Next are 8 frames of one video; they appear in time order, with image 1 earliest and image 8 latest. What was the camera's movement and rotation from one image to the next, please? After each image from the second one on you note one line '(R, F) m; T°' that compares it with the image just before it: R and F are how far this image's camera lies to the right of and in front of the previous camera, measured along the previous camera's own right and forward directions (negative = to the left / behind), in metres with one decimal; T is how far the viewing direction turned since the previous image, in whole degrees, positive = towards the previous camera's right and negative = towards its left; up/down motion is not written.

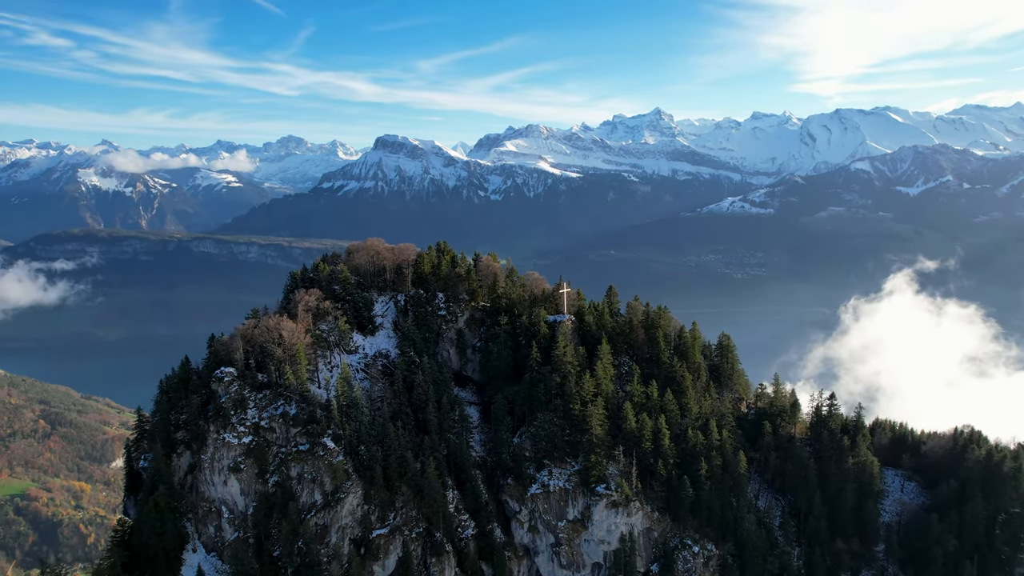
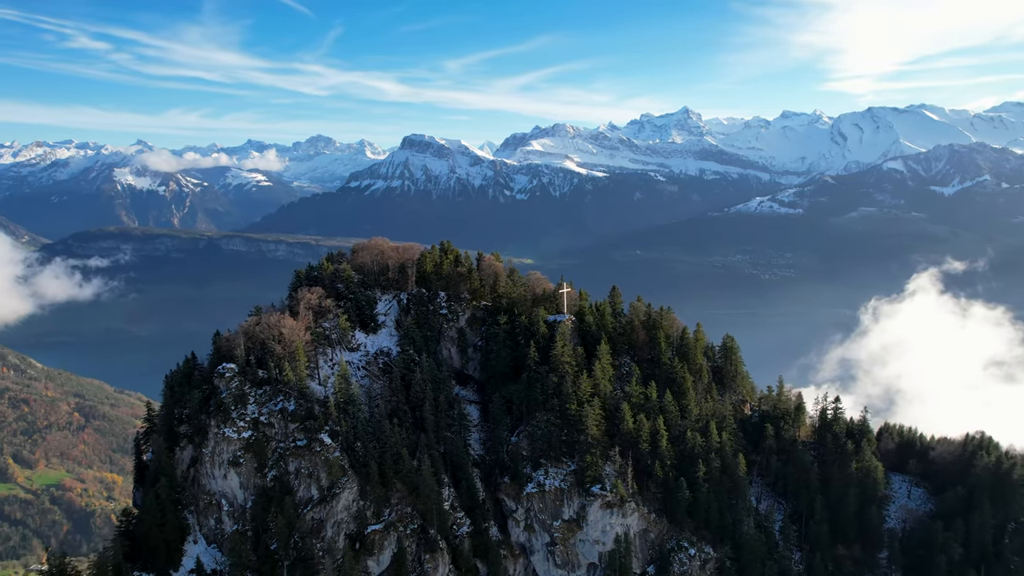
(+2.4, -0.2) m; -2°
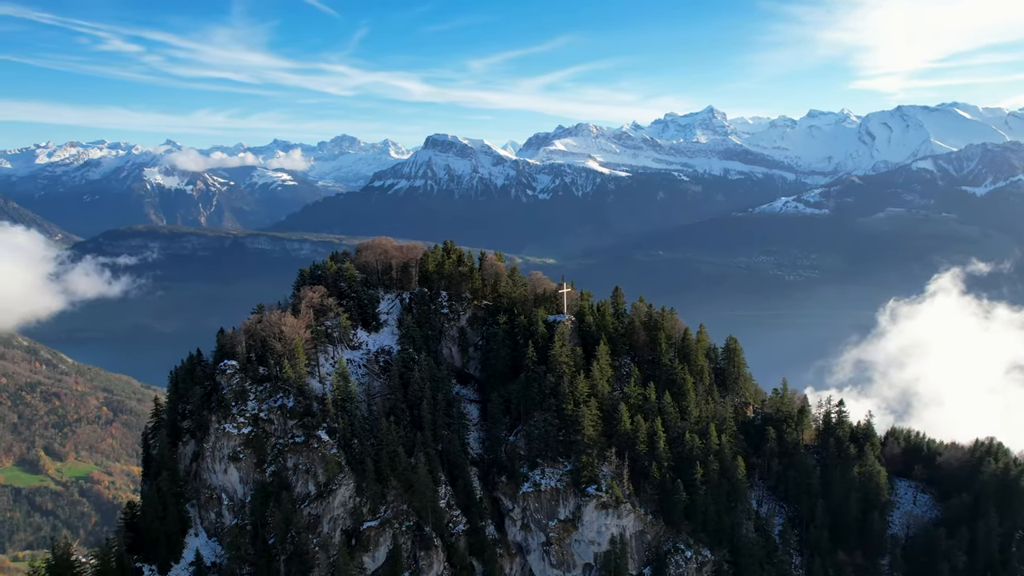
(+2.1, -0.1) m; -2°
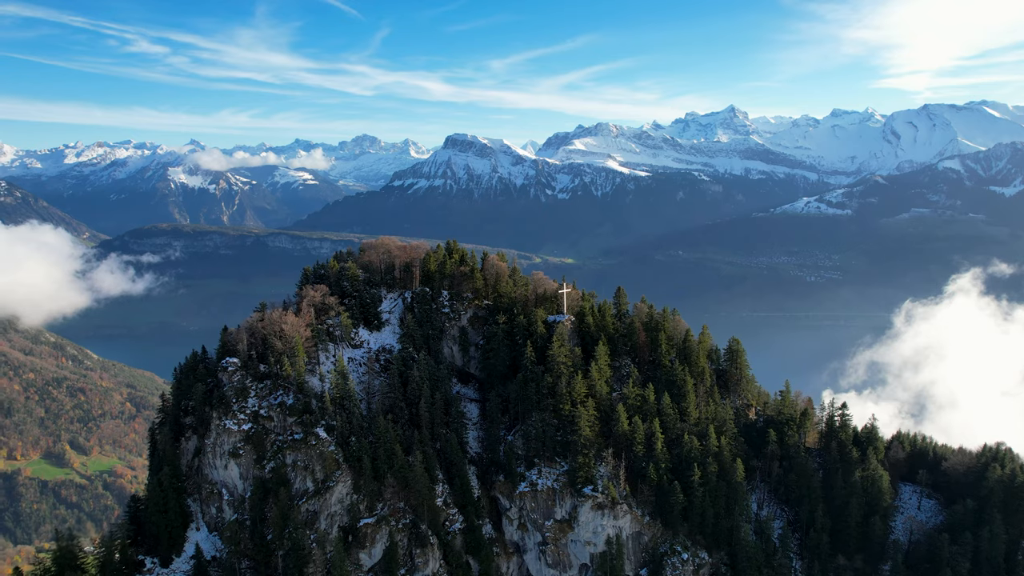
(+1.8, -0.1) m; -2°
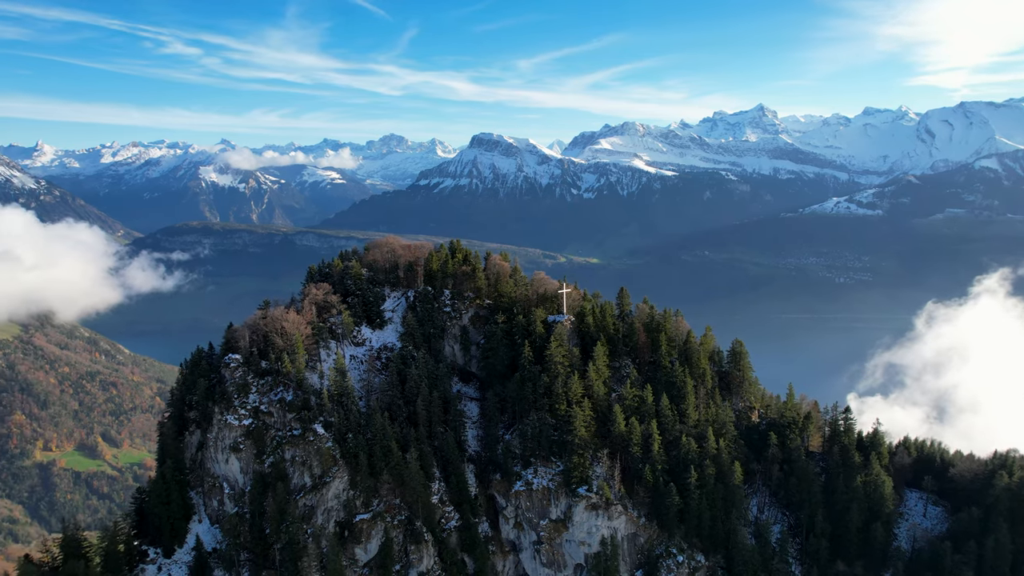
(+2.4, -0.2) m; -2°
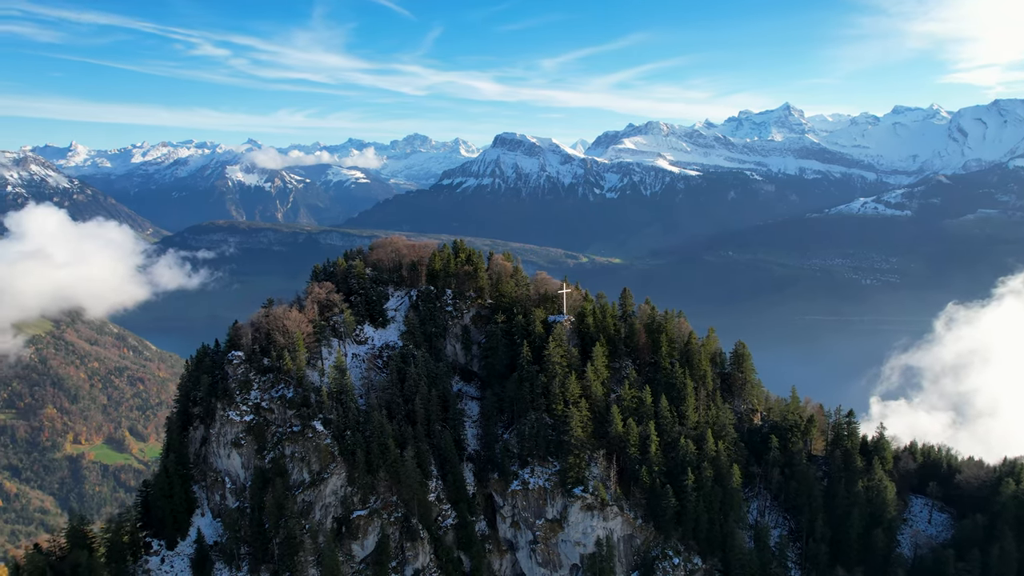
(+2.1, -0.2) m; -2°
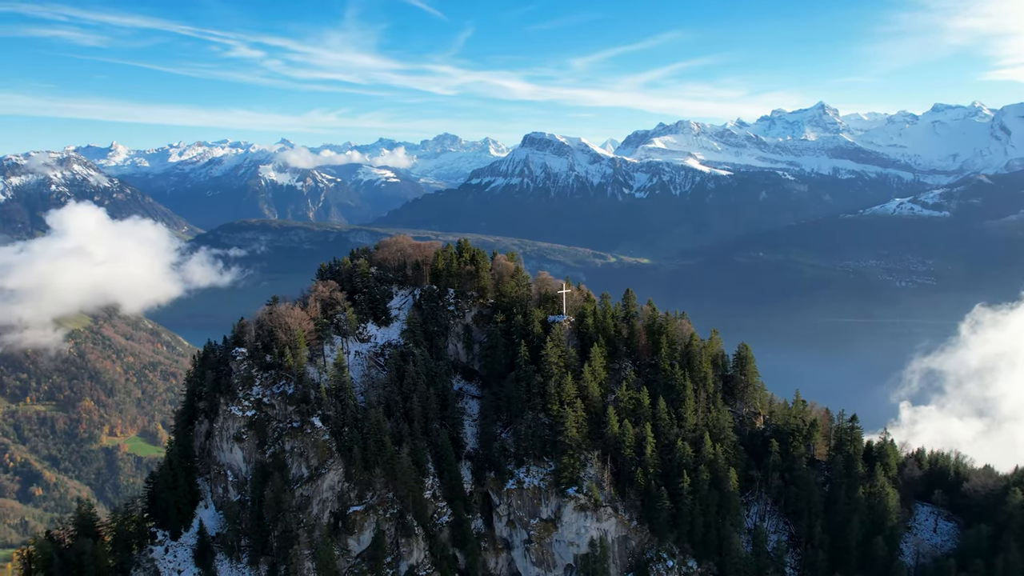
(+2.7, -0.2) m; -2°
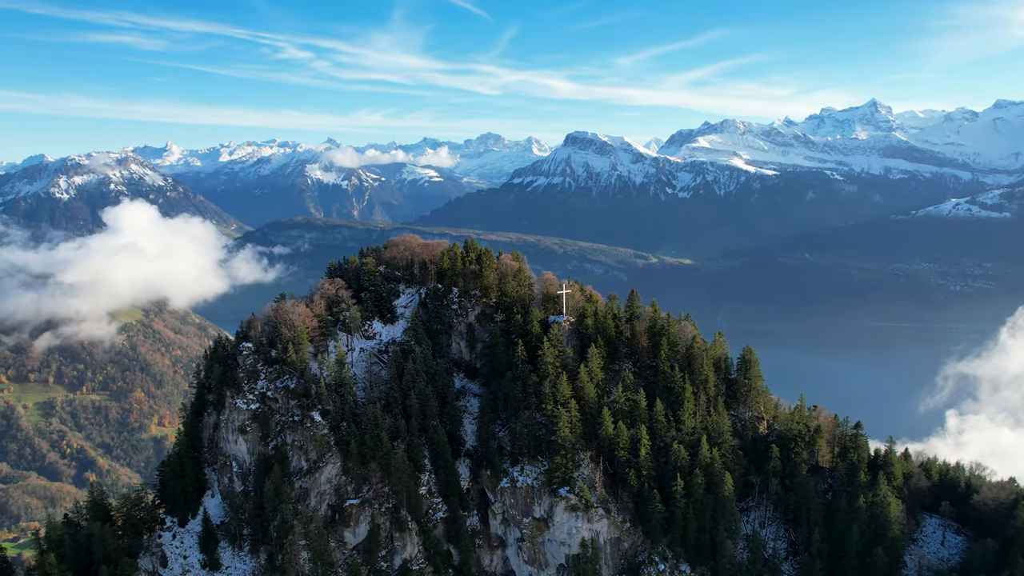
(+3.8, -0.3) m; -3°
